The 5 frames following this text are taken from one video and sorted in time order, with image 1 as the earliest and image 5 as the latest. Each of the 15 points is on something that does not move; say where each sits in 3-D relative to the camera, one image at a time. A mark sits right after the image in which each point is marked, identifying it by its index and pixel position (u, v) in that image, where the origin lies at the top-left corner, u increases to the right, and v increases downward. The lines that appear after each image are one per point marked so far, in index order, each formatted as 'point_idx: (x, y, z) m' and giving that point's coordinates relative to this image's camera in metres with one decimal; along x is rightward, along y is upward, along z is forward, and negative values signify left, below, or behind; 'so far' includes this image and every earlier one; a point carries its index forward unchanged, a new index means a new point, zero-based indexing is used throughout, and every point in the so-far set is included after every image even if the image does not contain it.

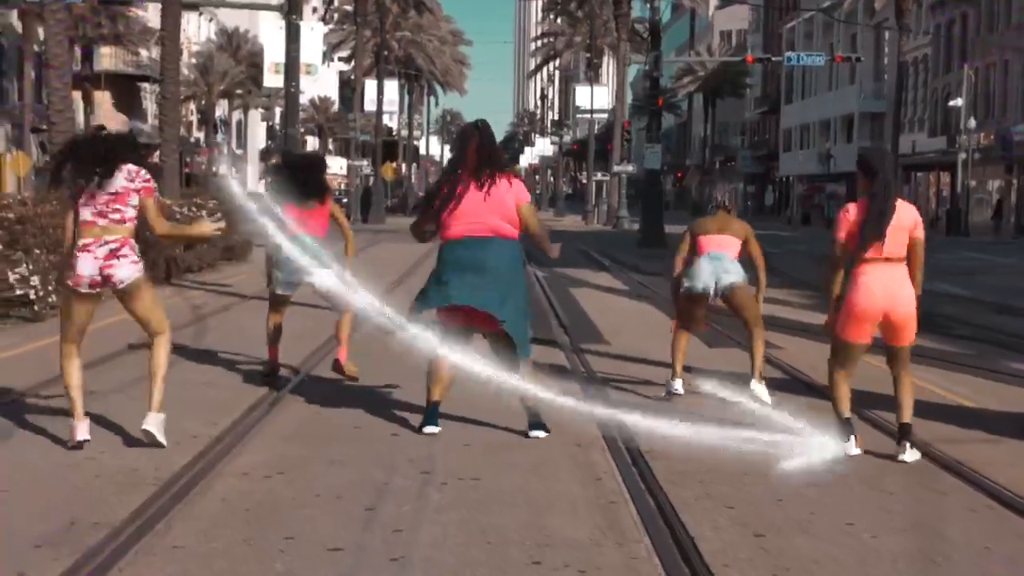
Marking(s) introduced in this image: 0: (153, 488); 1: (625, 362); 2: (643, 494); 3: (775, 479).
0: (-1.4, -0.8, +6.5) m
1: (+0.8, -0.5, +11.8) m
2: (+0.5, -0.8, +6.4) m
3: (+1.1, -0.8, +6.6) m
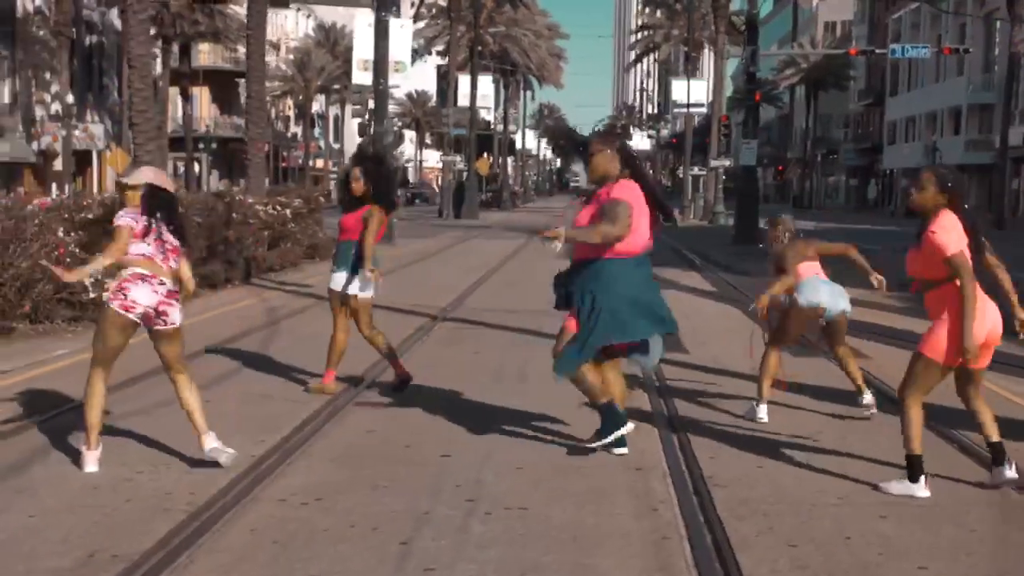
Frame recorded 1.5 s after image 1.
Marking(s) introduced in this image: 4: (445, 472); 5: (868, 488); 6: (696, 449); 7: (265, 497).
0: (-1.2, -0.9, +6.2) m
1: (+1.3, -0.6, +11.4) m
2: (+0.7, -0.9, +5.9) m
3: (+1.2, -0.8, +6.2) m
4: (-0.3, -0.8, +7.2) m
5: (+1.5, -0.8, +6.6) m
6: (+0.9, -0.8, +8.0) m
7: (-1.0, -0.8, +6.6) m
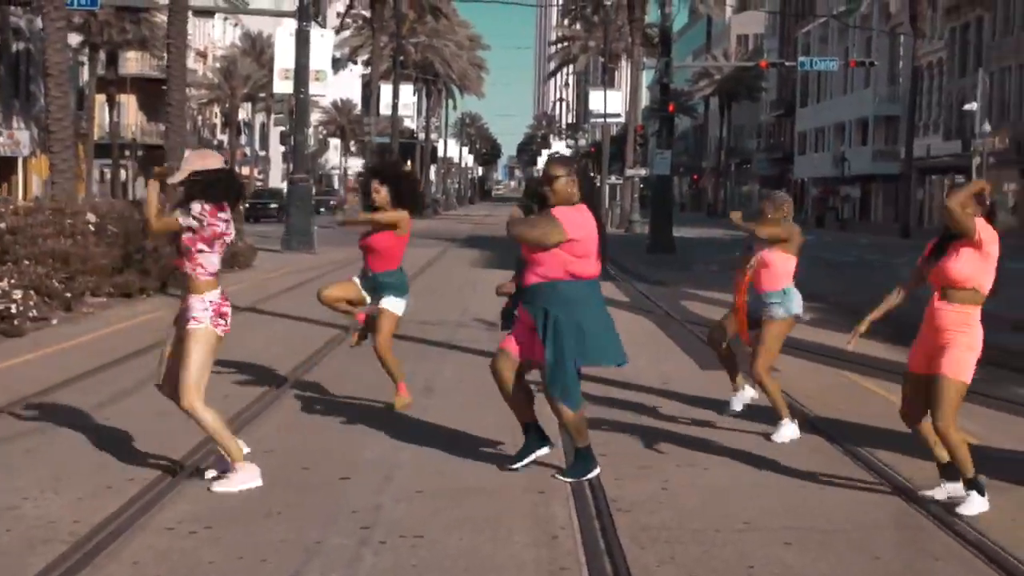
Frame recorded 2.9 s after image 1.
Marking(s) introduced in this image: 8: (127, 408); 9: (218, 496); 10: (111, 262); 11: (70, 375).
0: (-1.6, -0.9, +5.9) m
1: (+0.6, -0.7, +11.2) m
2: (+0.3, -0.9, +5.8) m
3: (+0.9, -0.9, +6.0) m
4: (-0.7, -0.9, +7.0) m
5: (+1.1, -0.9, +6.5) m
6: (+0.4, -0.8, +7.8) m
7: (-1.4, -0.9, +6.4) m
8: (-2.3, -0.8, +9.8) m
9: (-1.3, -0.9, +7.0) m
10: (-4.8, +0.3, +19.6) m
11: (-3.1, -0.7, +11.5) m
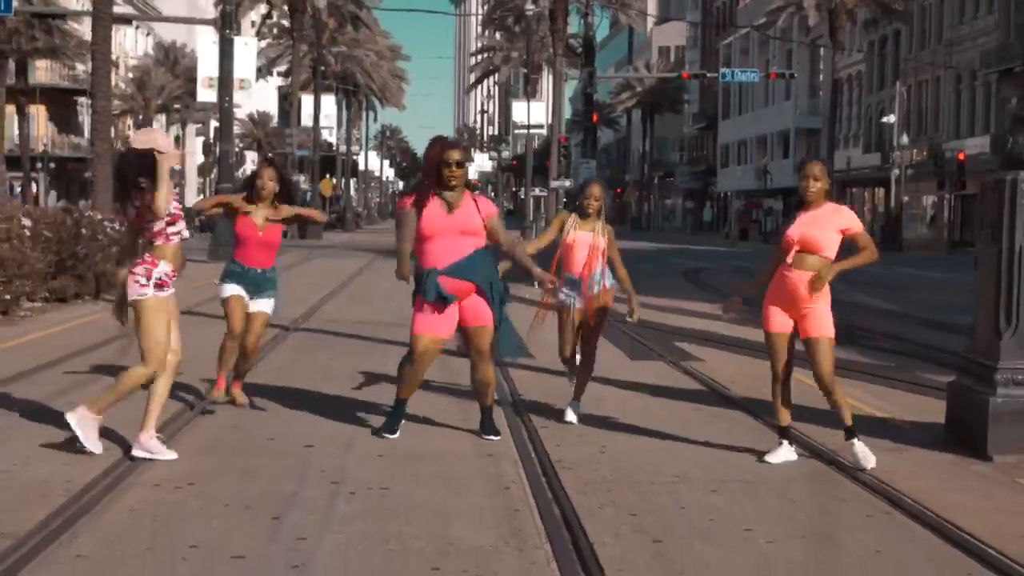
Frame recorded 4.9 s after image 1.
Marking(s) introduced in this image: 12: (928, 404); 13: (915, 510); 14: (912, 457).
0: (-1.8, -0.8, +6.5) m
1: (+0.2, -0.6, +11.9) m
2: (+0.1, -0.8, +6.5) m
3: (+0.7, -0.8, +6.7) m
4: (-0.9, -0.8, +7.6) m
5: (+0.9, -0.8, +7.2) m
6: (+0.2, -0.8, +8.5) m
7: (-1.6, -0.8, +7.0) m
8: (-2.6, -0.7, +10.4) m
9: (-1.5, -0.8, +7.6) m
10: (-5.6, +0.3, +20.1) m
11: (-3.5, -0.7, +12.1) m
12: (+2.6, -0.7, +10.4) m
13: (+1.6, -0.9, +6.4) m
14: (+1.9, -0.8, +8.0) m
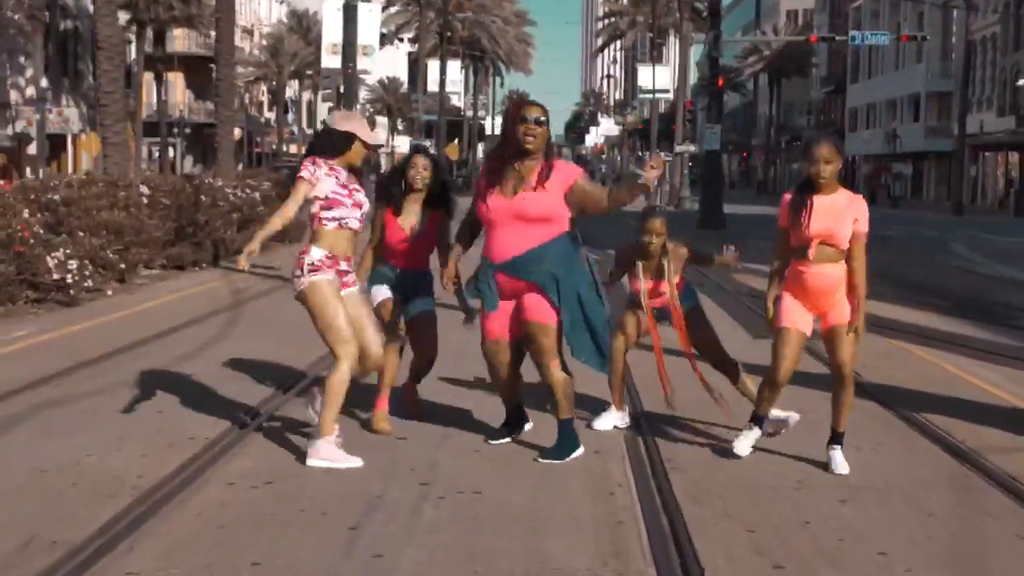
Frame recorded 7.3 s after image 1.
0: (-1.4, -0.8, +6.0) m
1: (+1.0, -0.5, +11.3) m
2: (+0.5, -0.8, +5.8) m
3: (+1.1, -0.8, +6.1) m
4: (-0.5, -0.7, +7.0) m
5: (+1.3, -0.7, +6.6) m
6: (+0.7, -0.7, +7.9) m
7: (-1.2, -0.8, +6.5) m
8: (-2.0, -0.5, +9.9) m
9: (-1.0, -0.7, +7.1) m
10: (-4.2, +0.6, +19.8) m
11: (-2.7, -0.5, +11.7) m
12: (+3.3, -0.6, +9.5) m
13: (+1.9, -0.8, +5.7) m
14: (+2.4, -0.7, +7.2) m
